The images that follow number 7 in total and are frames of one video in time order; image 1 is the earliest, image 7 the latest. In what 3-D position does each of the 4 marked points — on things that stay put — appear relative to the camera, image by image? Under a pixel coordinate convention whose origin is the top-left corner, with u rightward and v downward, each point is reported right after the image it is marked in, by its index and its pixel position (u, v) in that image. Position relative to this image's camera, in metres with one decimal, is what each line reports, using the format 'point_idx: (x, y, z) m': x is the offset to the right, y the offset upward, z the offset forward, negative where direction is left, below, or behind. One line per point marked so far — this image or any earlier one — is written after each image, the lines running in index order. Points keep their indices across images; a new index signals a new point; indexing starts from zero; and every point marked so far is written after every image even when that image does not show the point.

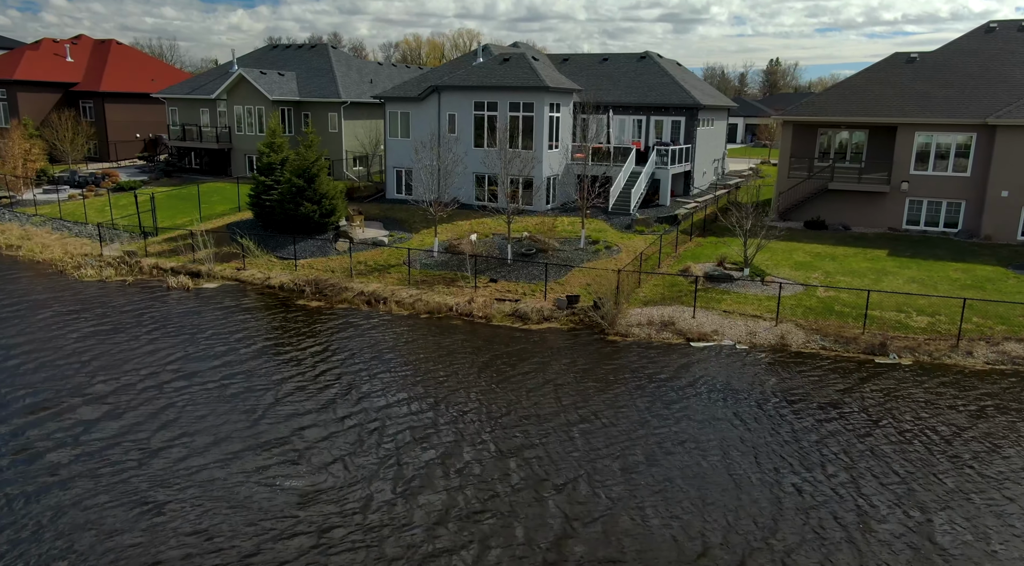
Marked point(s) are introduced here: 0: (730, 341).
0: (+6.0, -1.6, +19.6) m
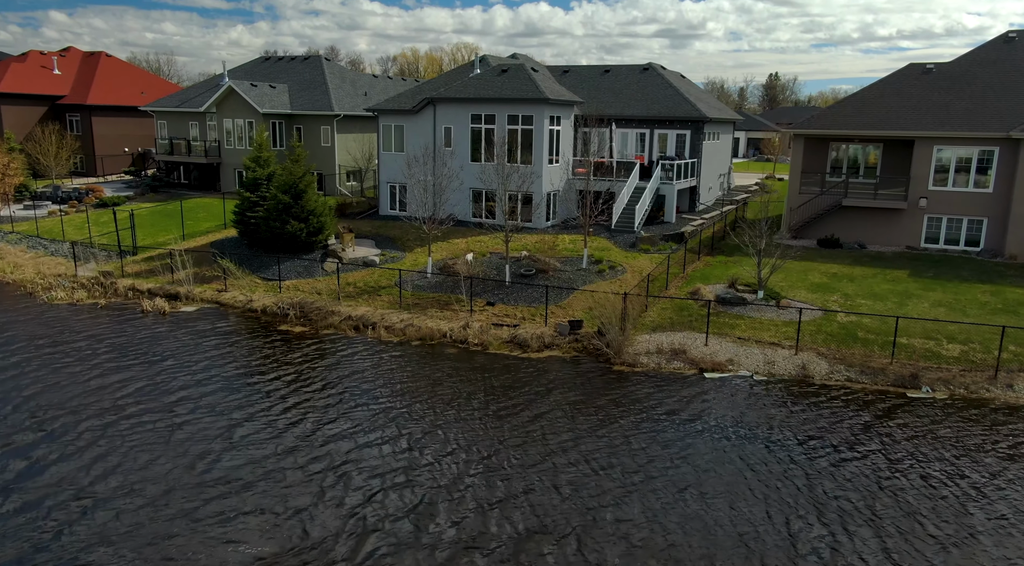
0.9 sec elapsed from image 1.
0: (+6.0, -2.2, +18.1) m
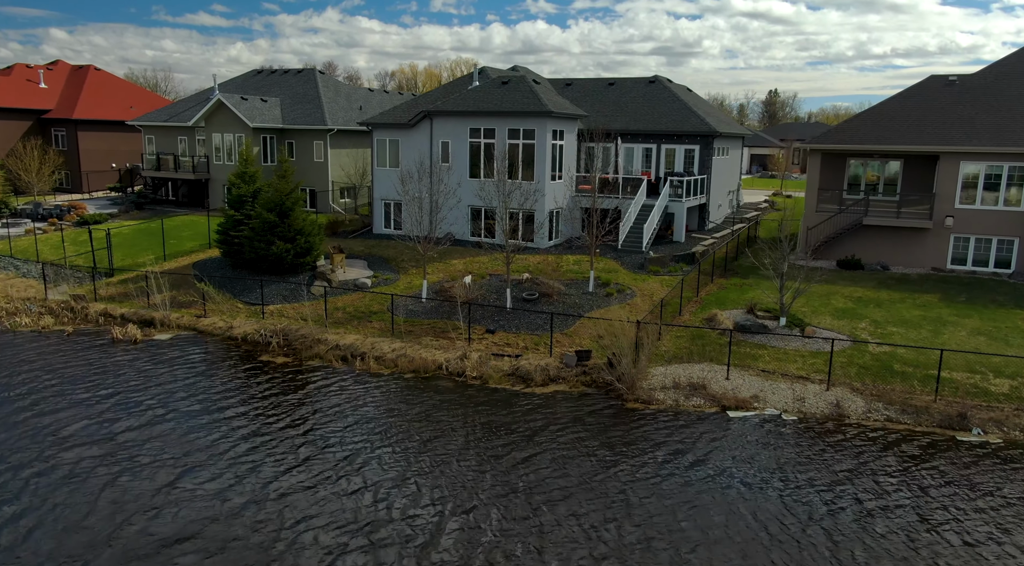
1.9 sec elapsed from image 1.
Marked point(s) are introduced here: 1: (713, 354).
0: (+6.0, -2.9, +16.4) m
1: (+5.3, -1.9, +18.7) m
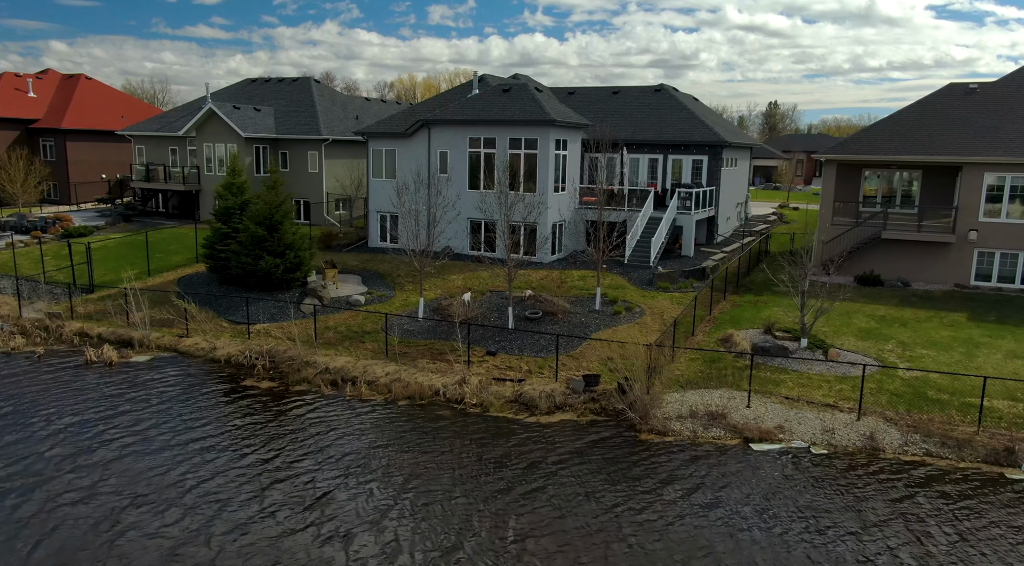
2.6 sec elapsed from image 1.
0: (+6.1, -3.3, +15.0) m
1: (+5.3, -2.3, +17.4) m
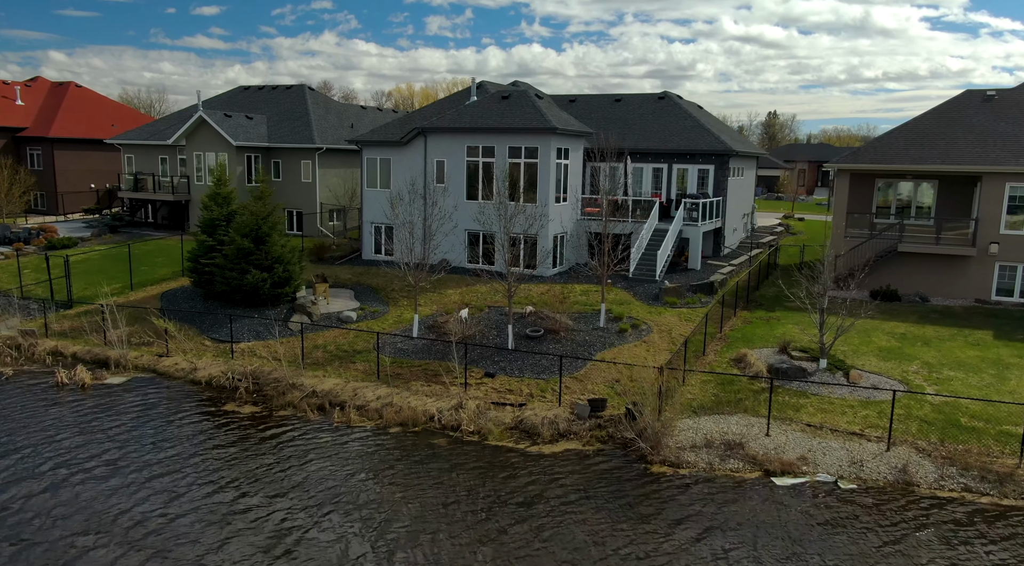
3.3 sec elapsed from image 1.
0: (+6.1, -3.7, +13.8) m
1: (+5.3, -2.7, +16.2) m
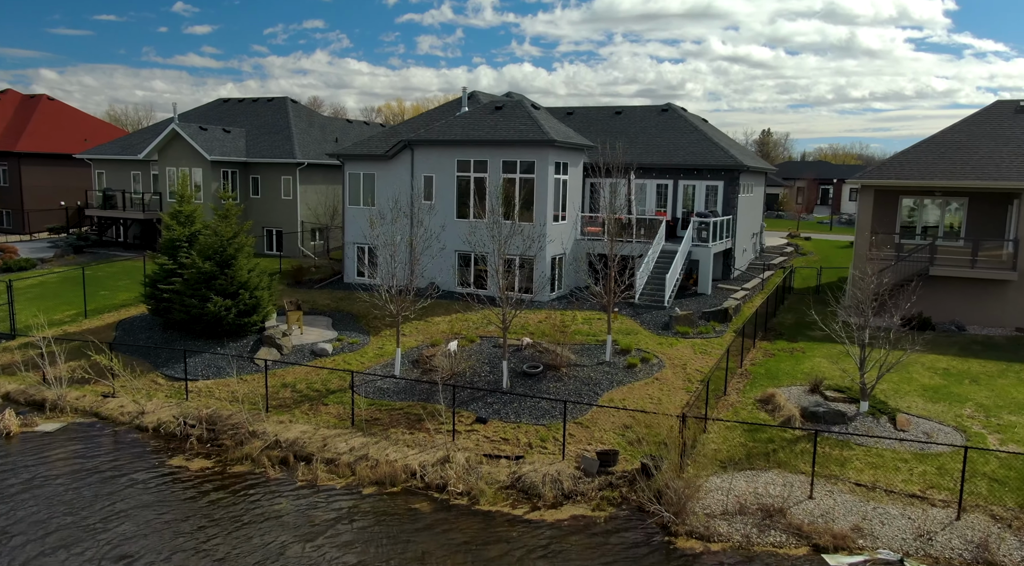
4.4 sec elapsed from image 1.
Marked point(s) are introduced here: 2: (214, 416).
0: (+6.1, -4.3, +11.4) m
1: (+5.3, -3.4, +13.8) m
2: (-6.7, -3.0, +16.0) m
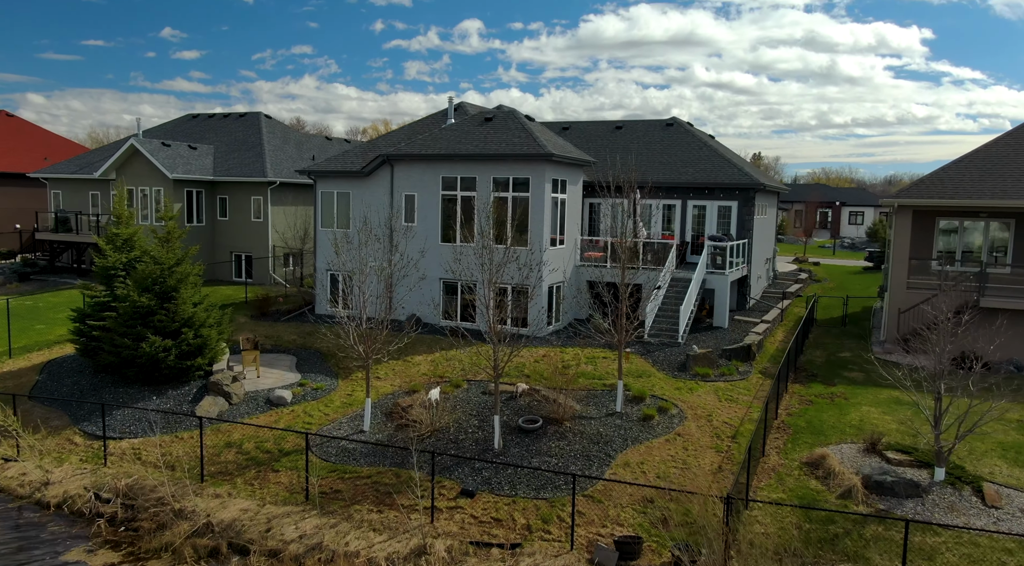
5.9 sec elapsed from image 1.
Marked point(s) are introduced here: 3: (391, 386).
0: (+6.0, -4.8, +8.4) m
1: (+5.2, -4.0, +10.8) m
2: (-6.8, -3.7, +12.8) m
3: (-3.0, -2.5, +17.5) m
